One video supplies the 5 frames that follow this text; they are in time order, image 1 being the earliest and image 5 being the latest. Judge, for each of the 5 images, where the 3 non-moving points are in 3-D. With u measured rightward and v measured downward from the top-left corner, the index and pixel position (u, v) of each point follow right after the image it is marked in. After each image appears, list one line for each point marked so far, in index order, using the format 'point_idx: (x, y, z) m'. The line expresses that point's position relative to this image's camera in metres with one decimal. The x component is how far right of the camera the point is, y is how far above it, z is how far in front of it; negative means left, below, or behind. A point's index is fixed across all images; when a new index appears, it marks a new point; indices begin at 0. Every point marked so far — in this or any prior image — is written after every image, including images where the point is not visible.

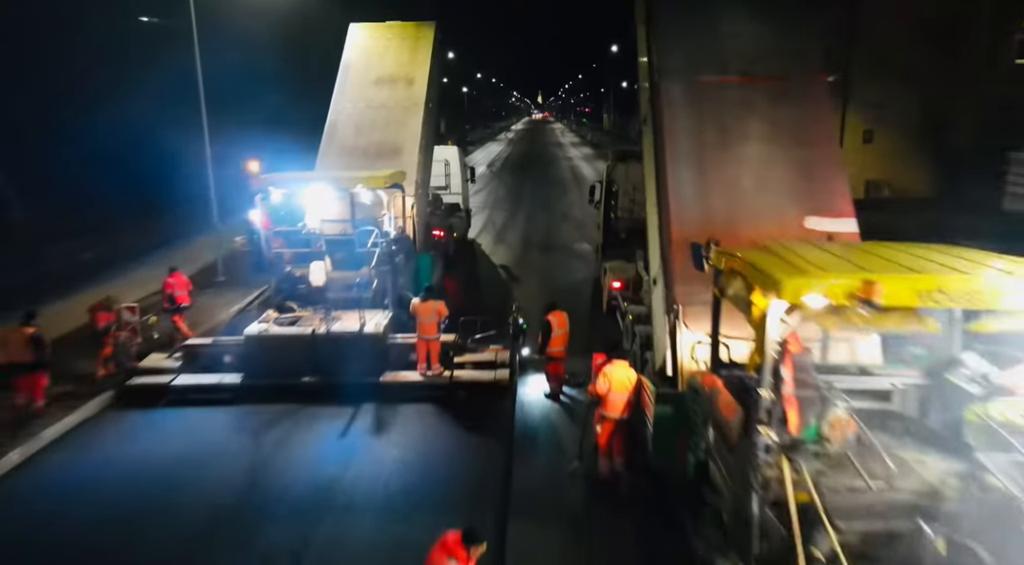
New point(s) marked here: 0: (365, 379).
0: (-2.2, -1.4, +9.9) m
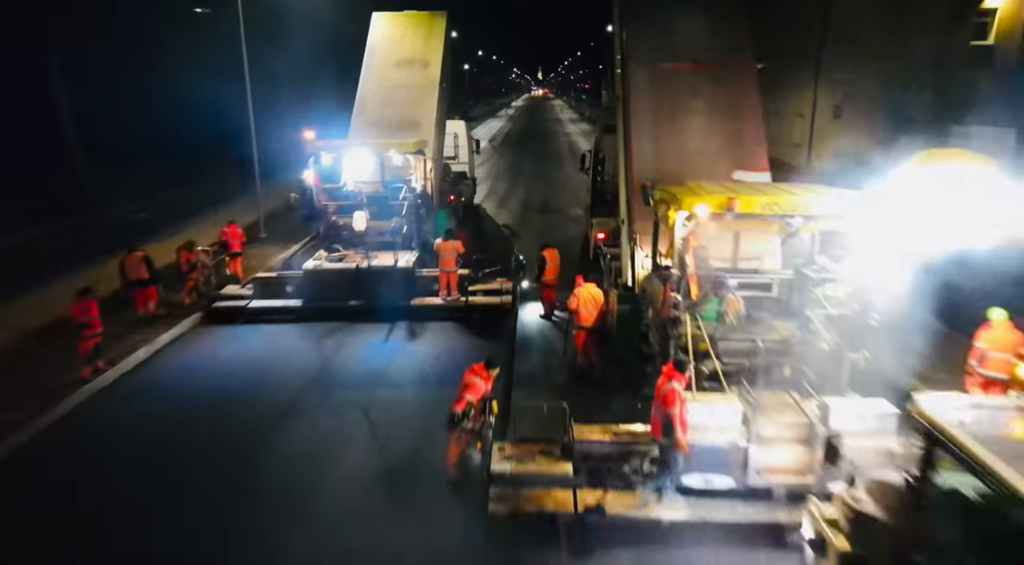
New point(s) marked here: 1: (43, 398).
0: (-2.1, -0.4, +12.6) m
1: (-6.6, -1.6, +9.5) m
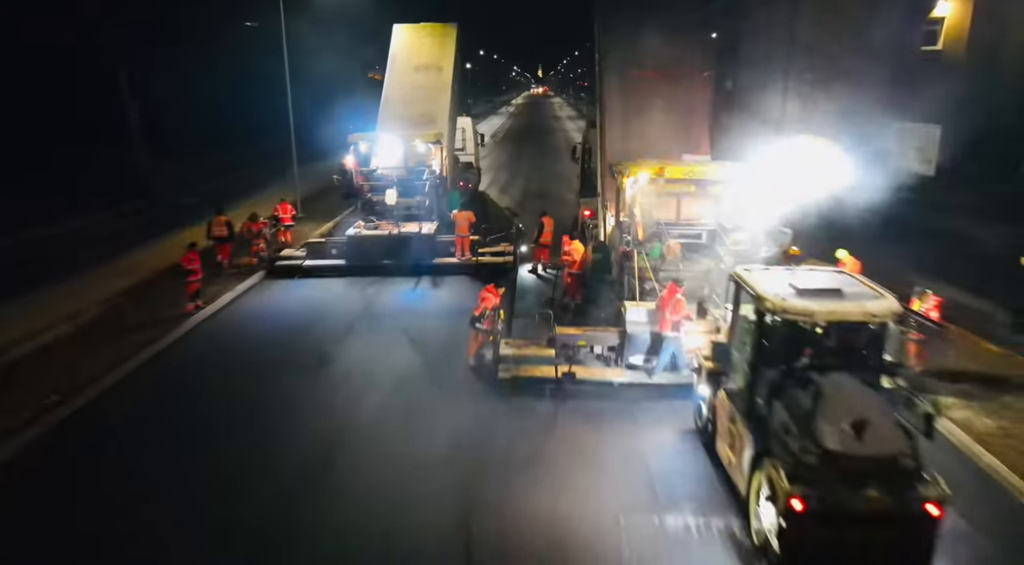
0: (-2.1, +0.5, +15.8) m
1: (-6.6, -0.8, +12.7) m
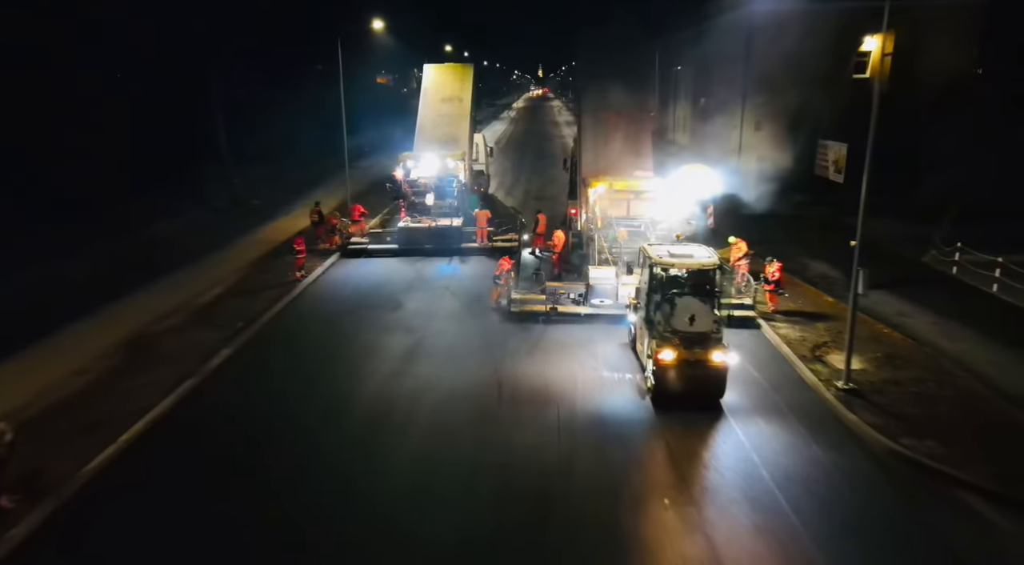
0: (-2.0, +1.2, +21.8) m
1: (-6.4, -0.1, +18.8) m
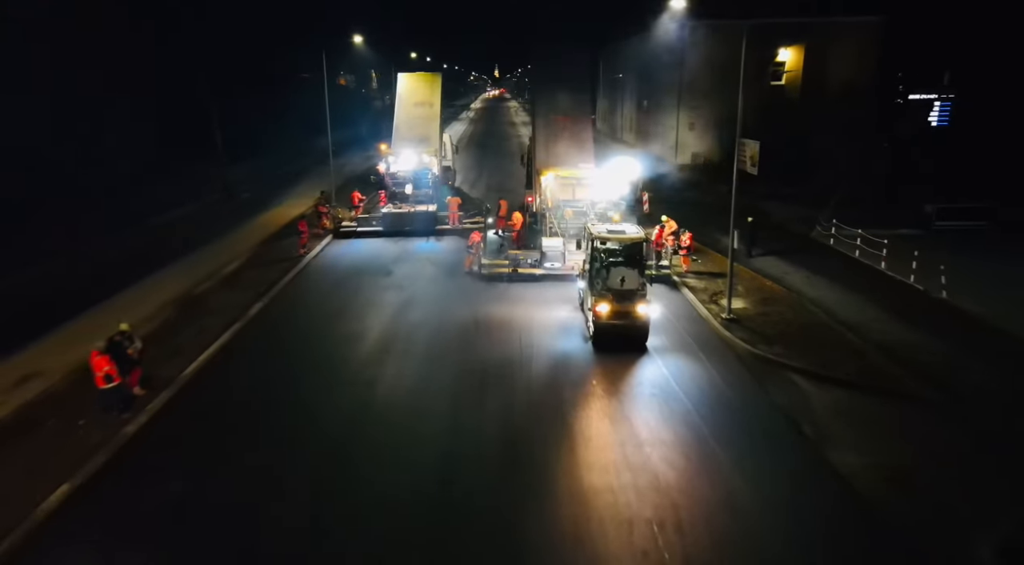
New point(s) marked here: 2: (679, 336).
0: (-3.2, +2.1, +25.8) m
1: (-7.5, +0.7, +22.4) m
2: (+4.1, -1.3, +16.6) m
